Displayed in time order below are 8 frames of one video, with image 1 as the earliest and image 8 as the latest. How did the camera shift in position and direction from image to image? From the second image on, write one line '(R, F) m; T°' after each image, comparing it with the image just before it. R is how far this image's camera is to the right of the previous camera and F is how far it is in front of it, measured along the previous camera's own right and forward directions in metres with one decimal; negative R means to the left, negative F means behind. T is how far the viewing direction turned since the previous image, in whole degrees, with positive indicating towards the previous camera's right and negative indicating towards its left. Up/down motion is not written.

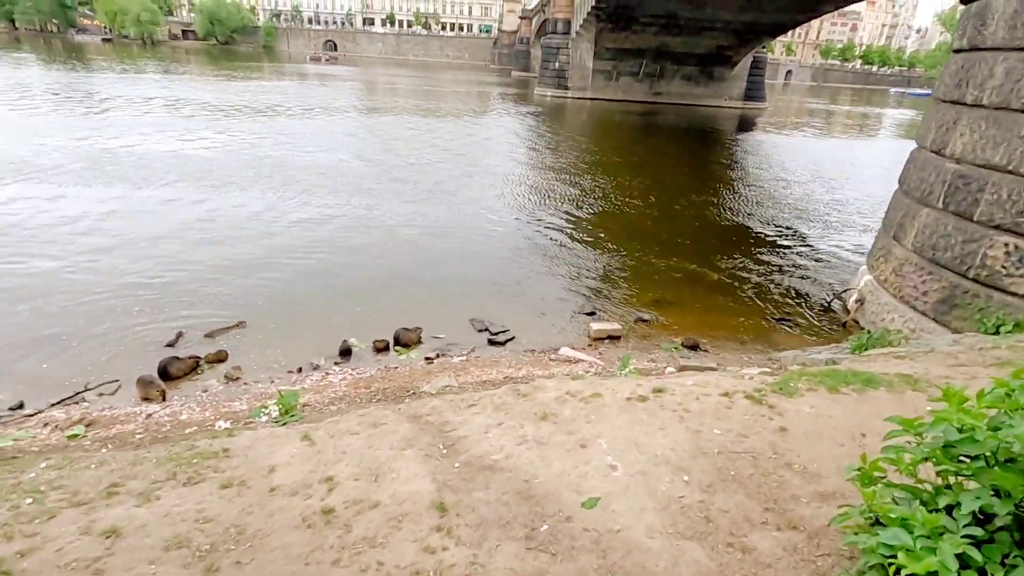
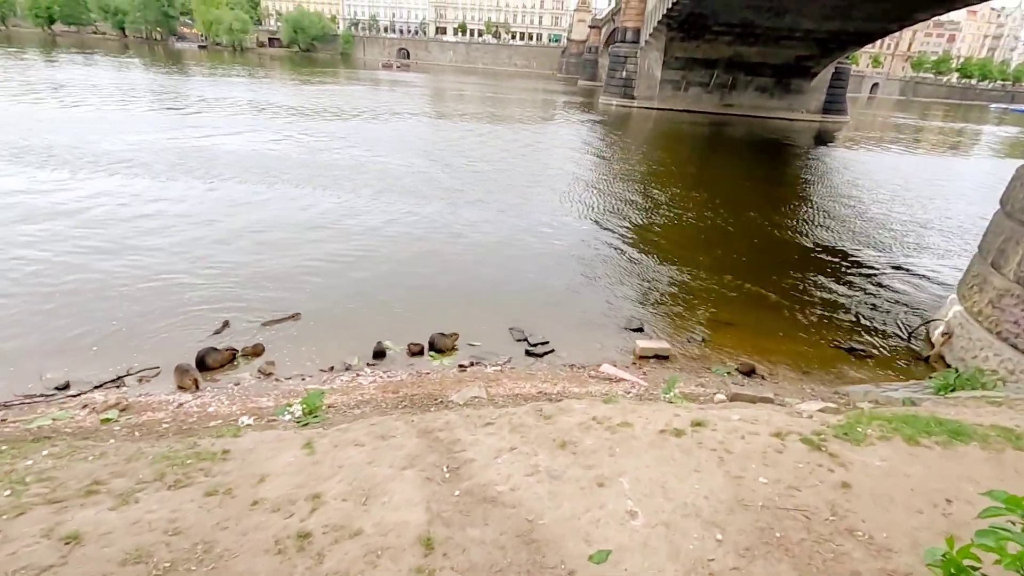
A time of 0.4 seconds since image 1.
(+0.3, +0.5) m; -6°
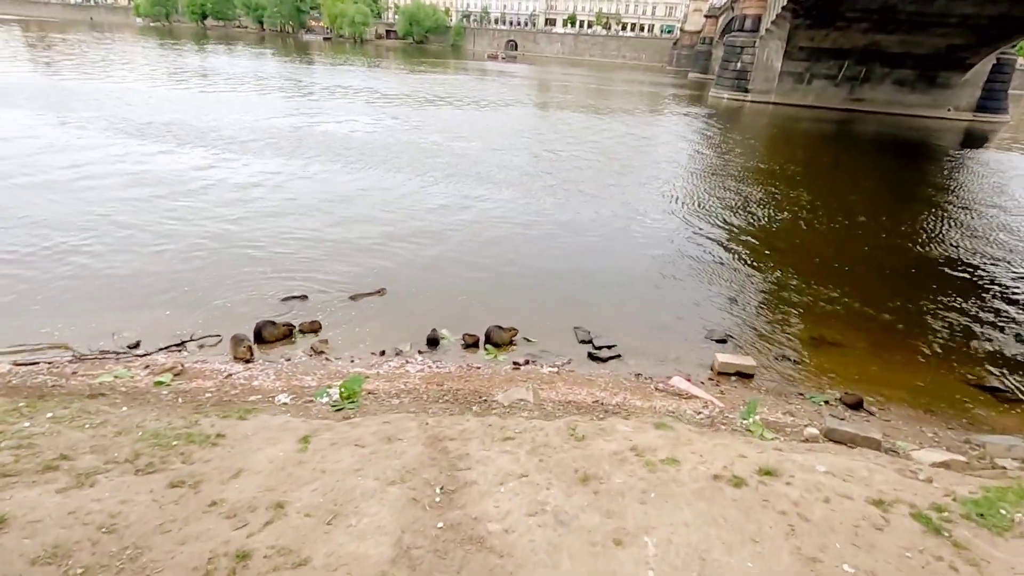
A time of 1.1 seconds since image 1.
(+0.5, +0.9) m; -10°
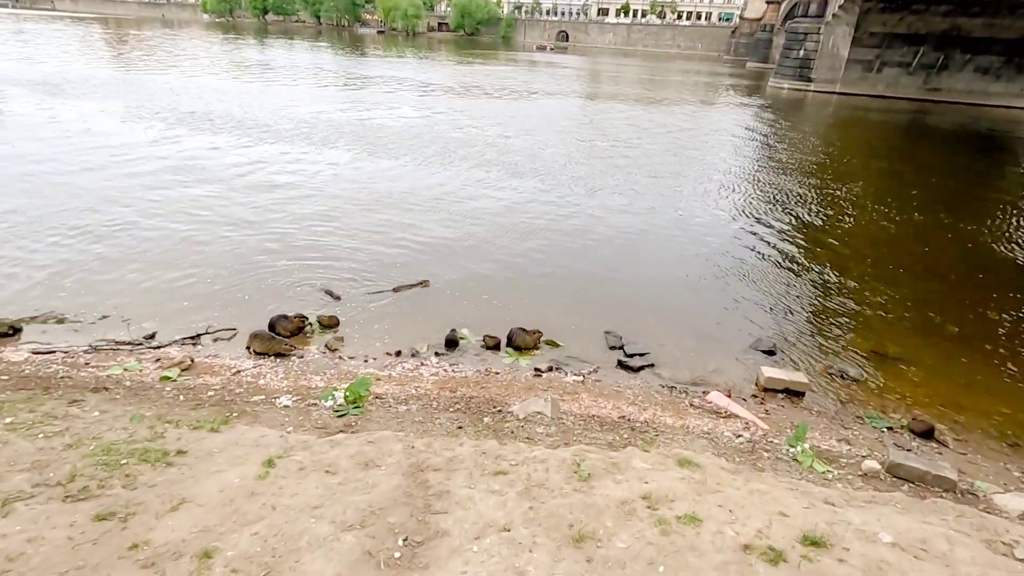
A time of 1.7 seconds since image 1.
(+0.3, +0.7) m; -5°
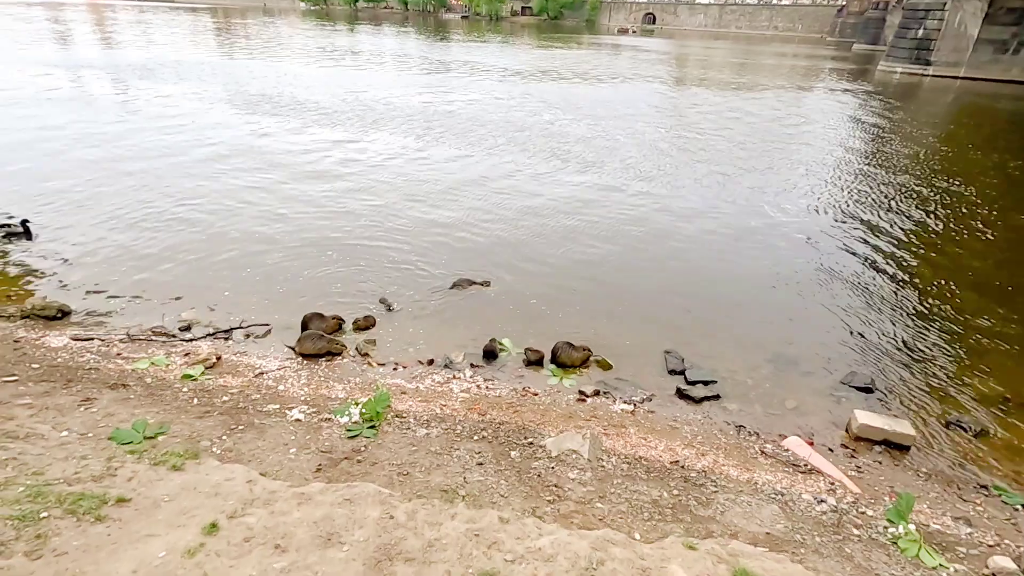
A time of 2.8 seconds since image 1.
(+0.4, +1.0) m; -8°
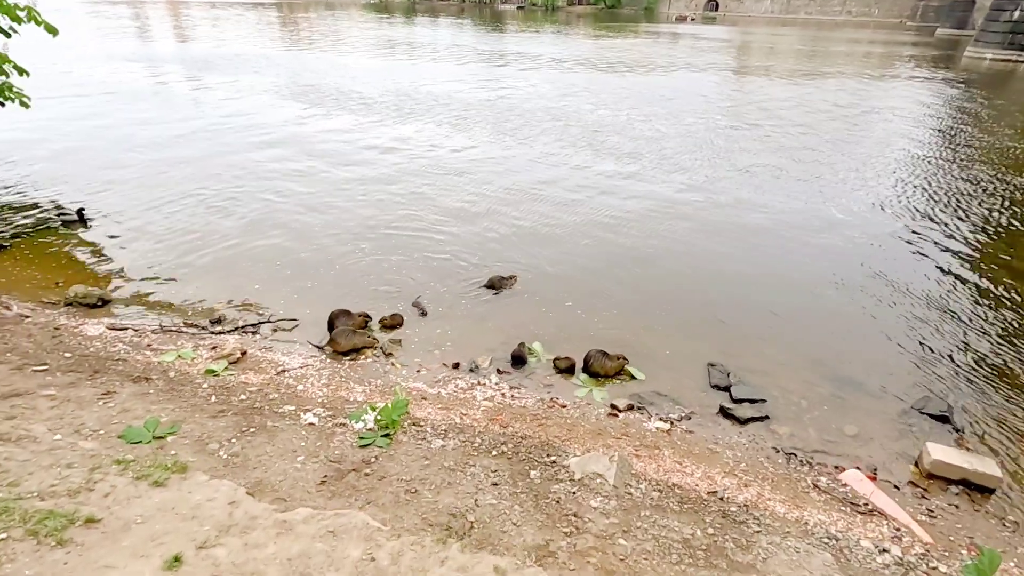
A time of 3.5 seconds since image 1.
(+0.3, +0.5) m; -5°
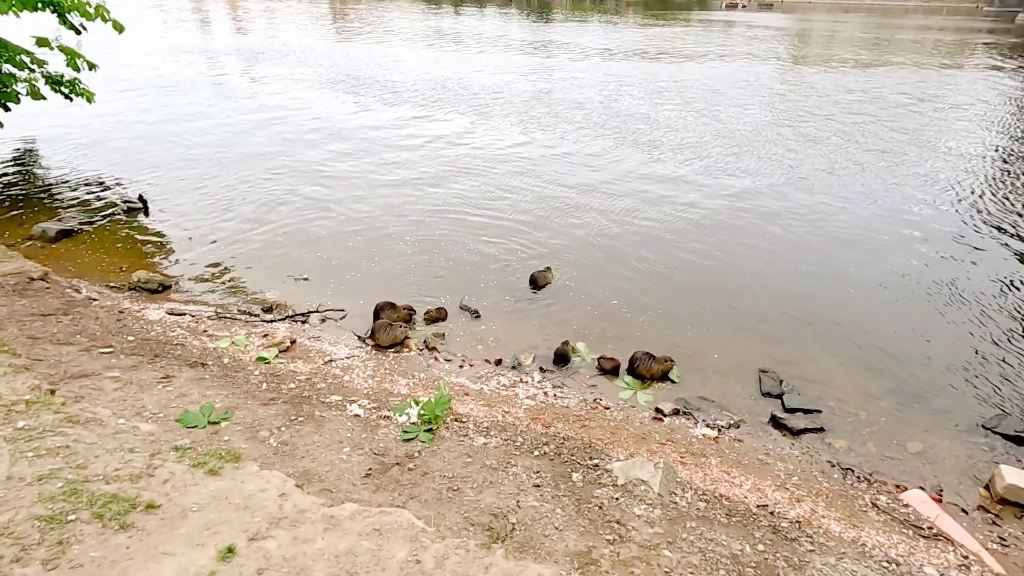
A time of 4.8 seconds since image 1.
(-0.1, +0.1) m; -4°
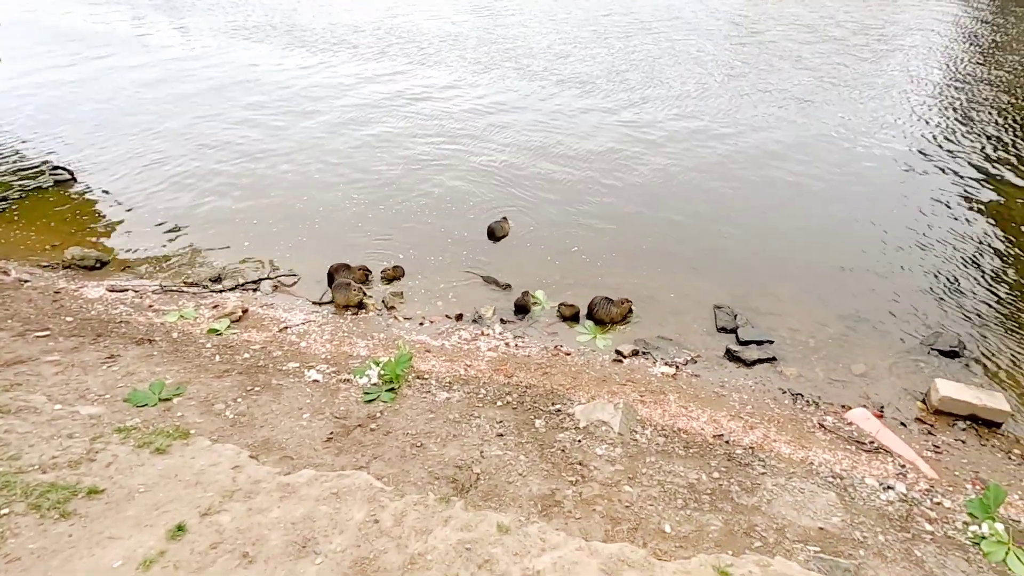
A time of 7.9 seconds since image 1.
(+0.2, +0.1) m; +3°
